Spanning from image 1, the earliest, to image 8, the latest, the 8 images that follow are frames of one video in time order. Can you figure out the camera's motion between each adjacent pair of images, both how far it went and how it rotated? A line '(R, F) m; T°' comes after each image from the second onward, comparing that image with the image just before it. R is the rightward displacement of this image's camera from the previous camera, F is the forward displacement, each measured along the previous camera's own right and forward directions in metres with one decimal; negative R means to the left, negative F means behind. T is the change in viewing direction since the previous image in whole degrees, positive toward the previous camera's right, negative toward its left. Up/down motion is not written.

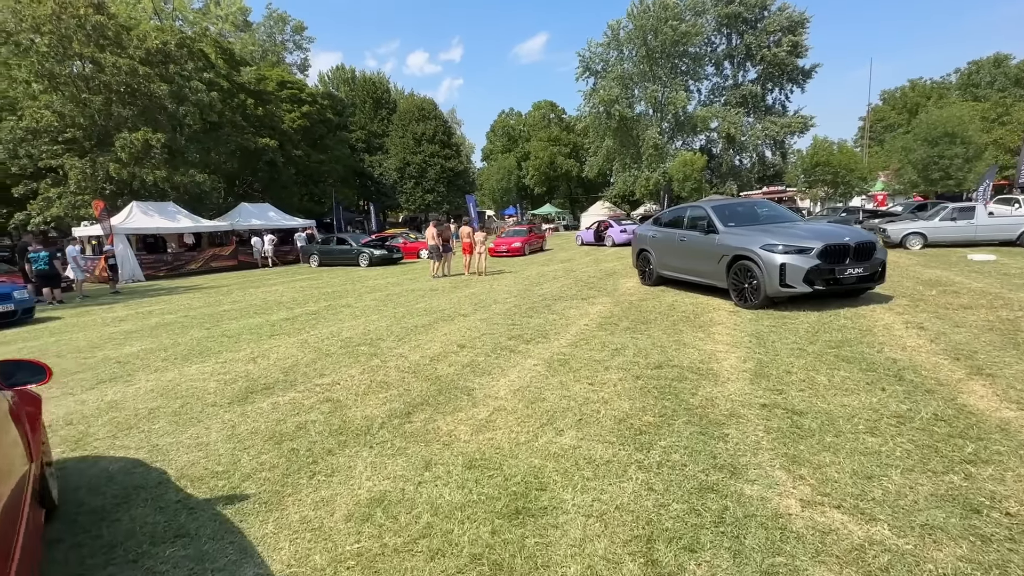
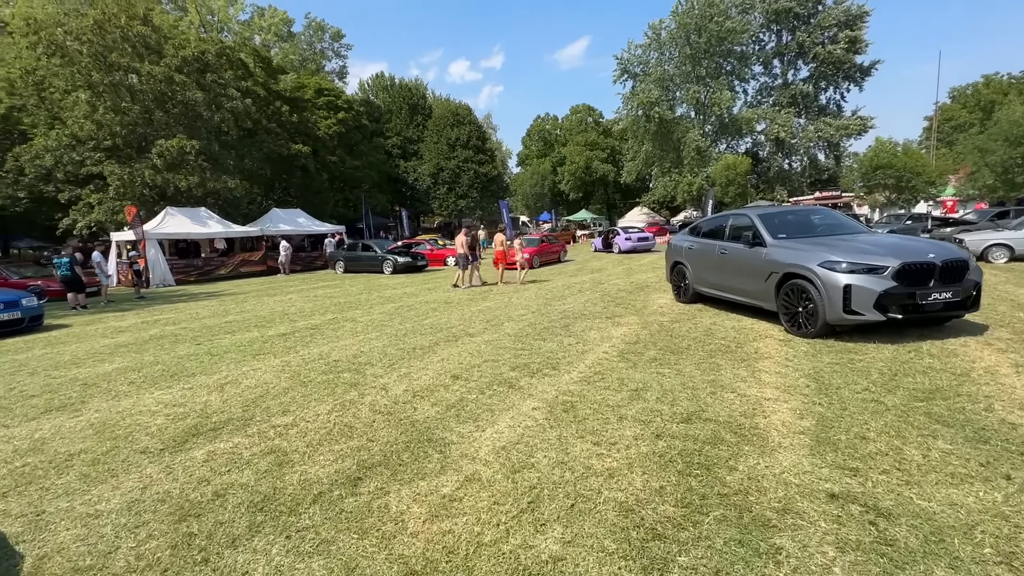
(+0.4, +1.0) m; -5°
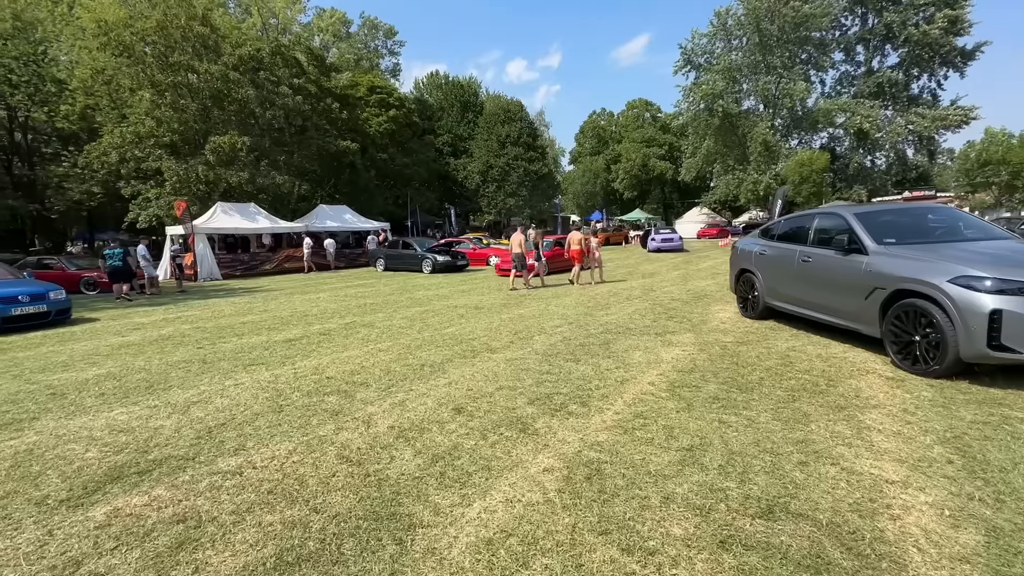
(+0.3, +1.2) m; -6°
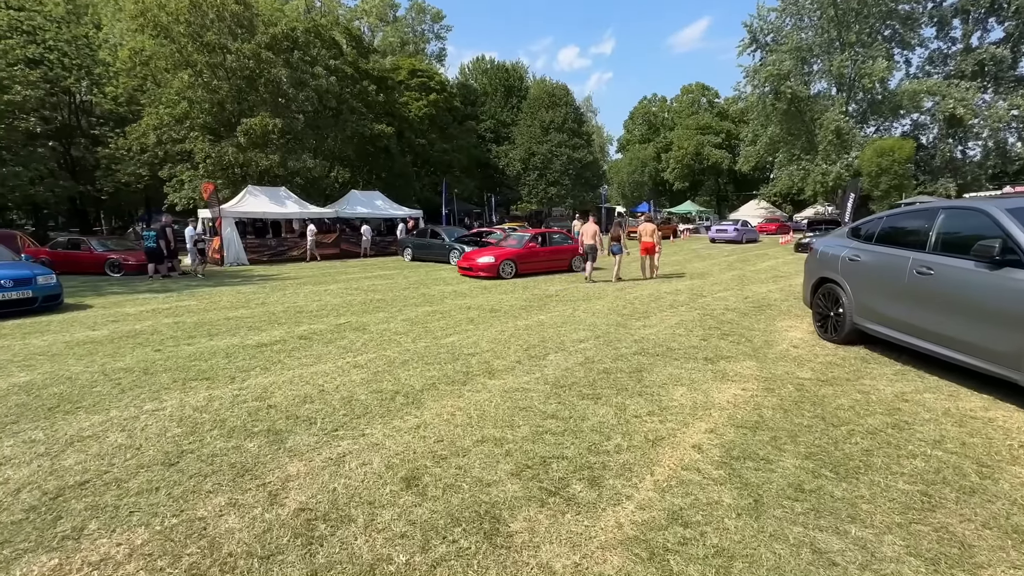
(+0.4, +1.5) m; -5°
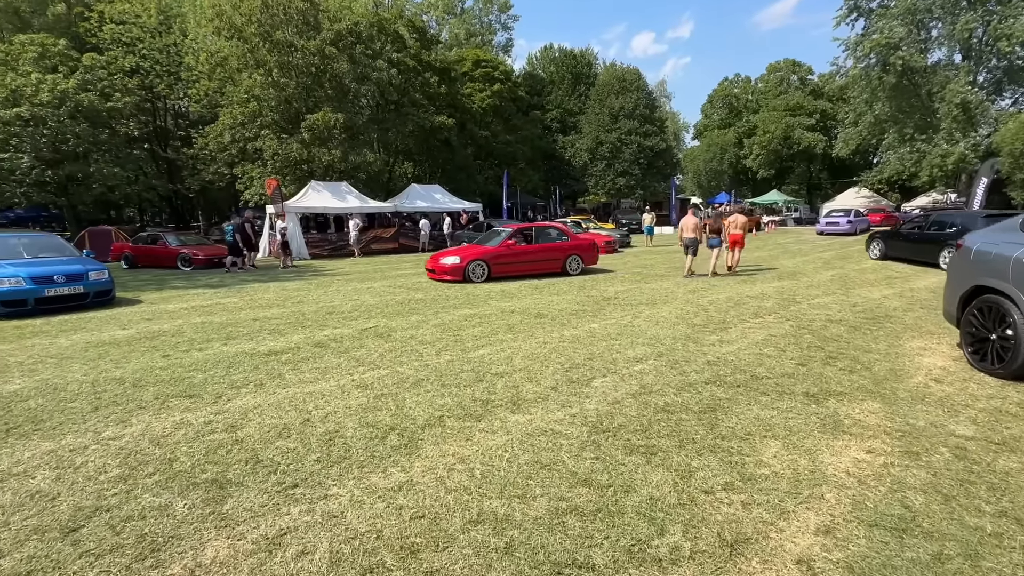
(+0.3, +1.2) m; -8°
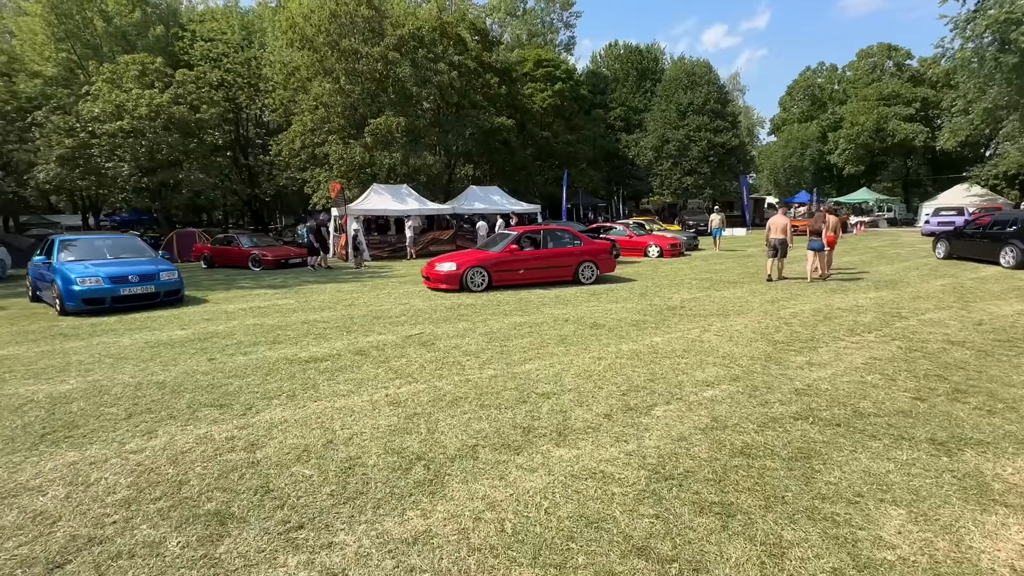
(+0.1, +0.5) m; -7°
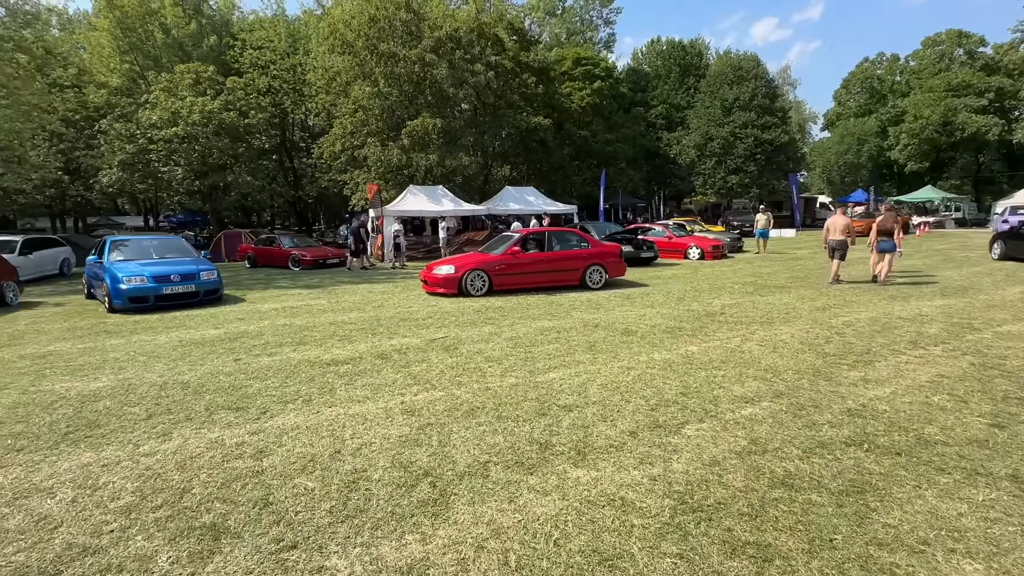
(+0.2, +0.2) m; -5°
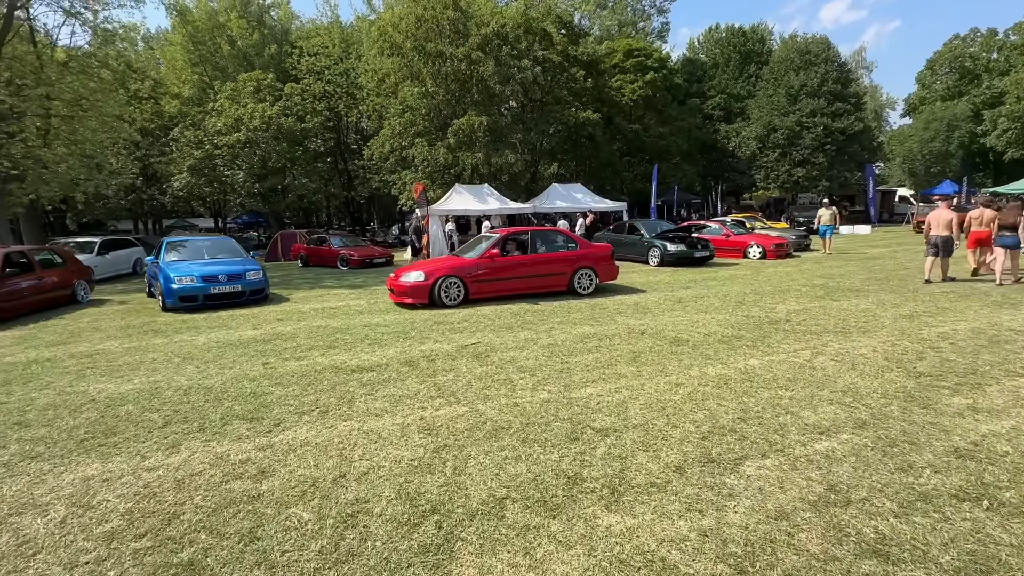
(+0.2, +0.5) m; -6°
